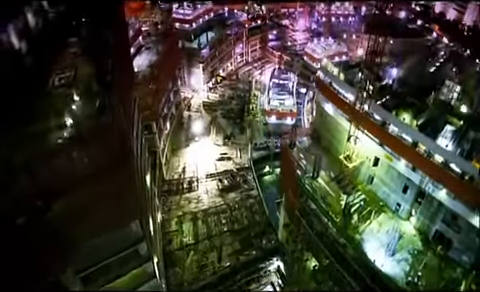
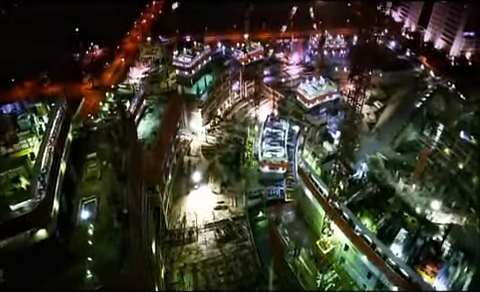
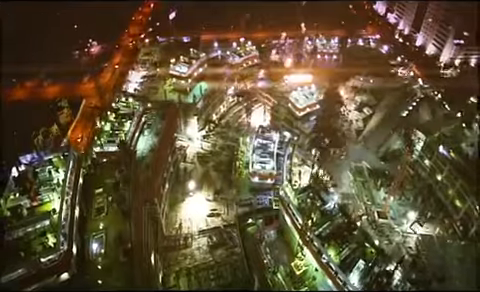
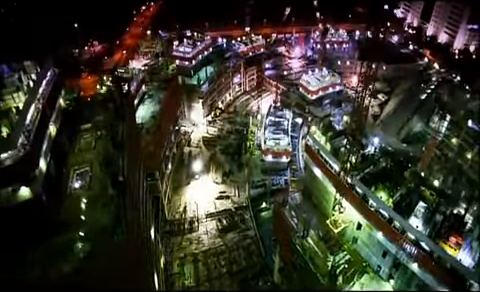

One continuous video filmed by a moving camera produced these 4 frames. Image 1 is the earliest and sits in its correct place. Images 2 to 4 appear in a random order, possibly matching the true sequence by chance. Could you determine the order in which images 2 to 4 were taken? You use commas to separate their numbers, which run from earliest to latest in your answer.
4, 2, 3
